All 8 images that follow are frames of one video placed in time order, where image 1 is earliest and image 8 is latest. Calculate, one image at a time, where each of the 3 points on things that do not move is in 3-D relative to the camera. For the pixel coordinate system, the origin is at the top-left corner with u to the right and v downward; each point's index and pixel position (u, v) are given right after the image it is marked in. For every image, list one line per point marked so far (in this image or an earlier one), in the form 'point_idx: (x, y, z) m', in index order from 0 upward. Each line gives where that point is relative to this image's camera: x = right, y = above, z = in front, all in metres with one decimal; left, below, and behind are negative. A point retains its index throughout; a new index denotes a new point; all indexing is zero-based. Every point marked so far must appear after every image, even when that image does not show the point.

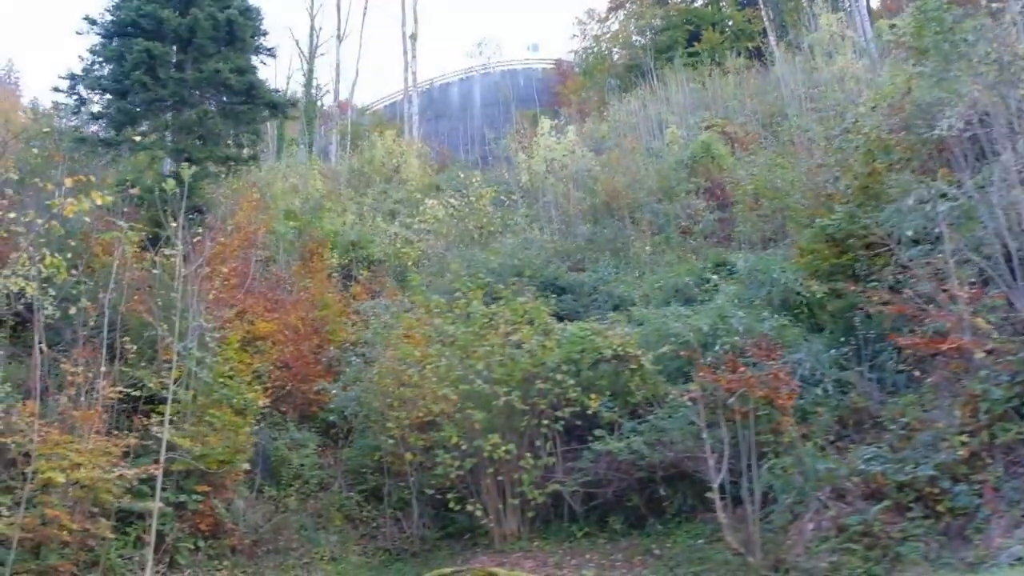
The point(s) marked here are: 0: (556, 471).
0: (+0.5, -2.0, +11.7) m
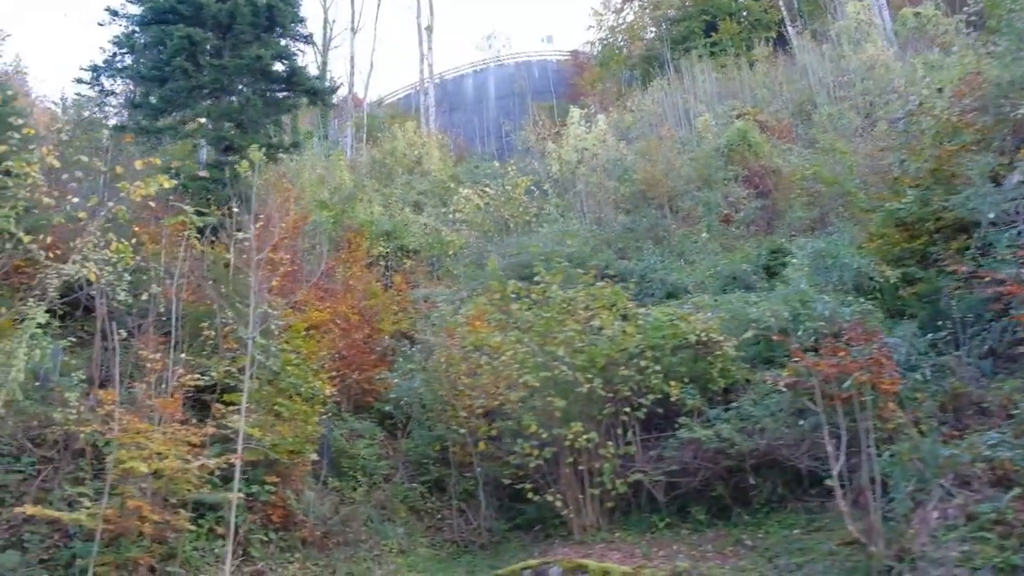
0: (+1.3, -1.8, +11.4) m
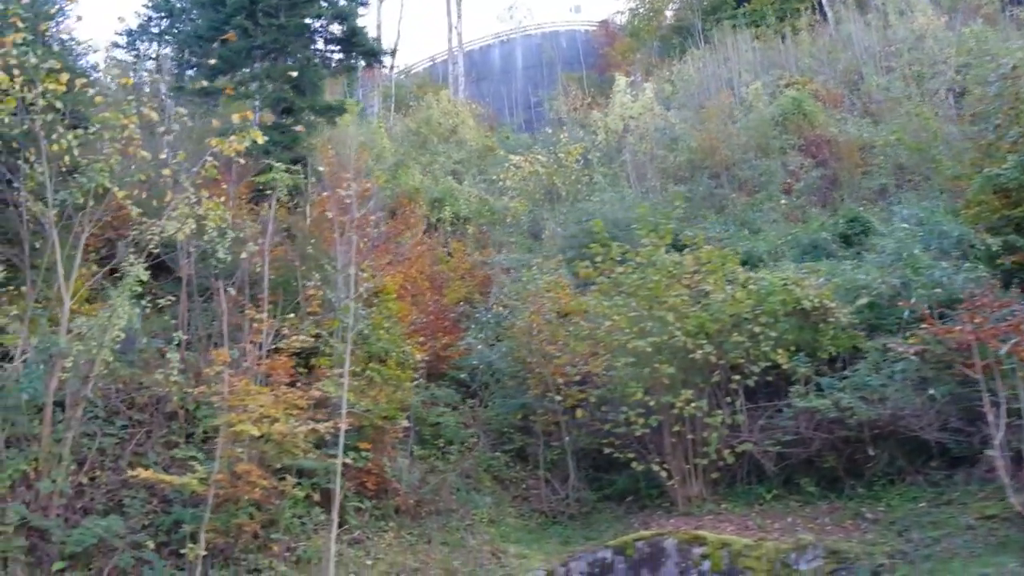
0: (+2.3, -1.4, +11.0) m
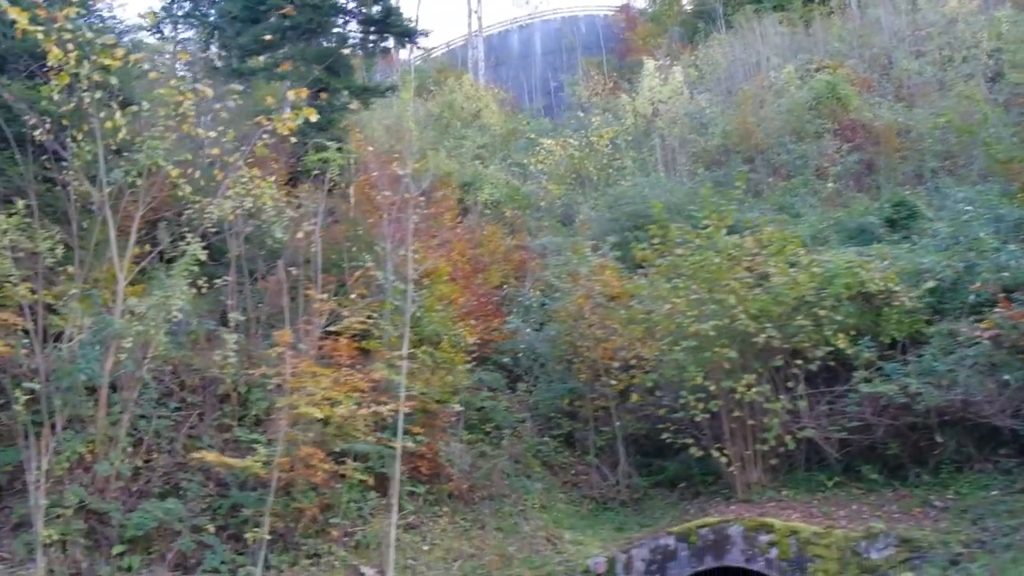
0: (+2.9, -1.3, +10.8) m
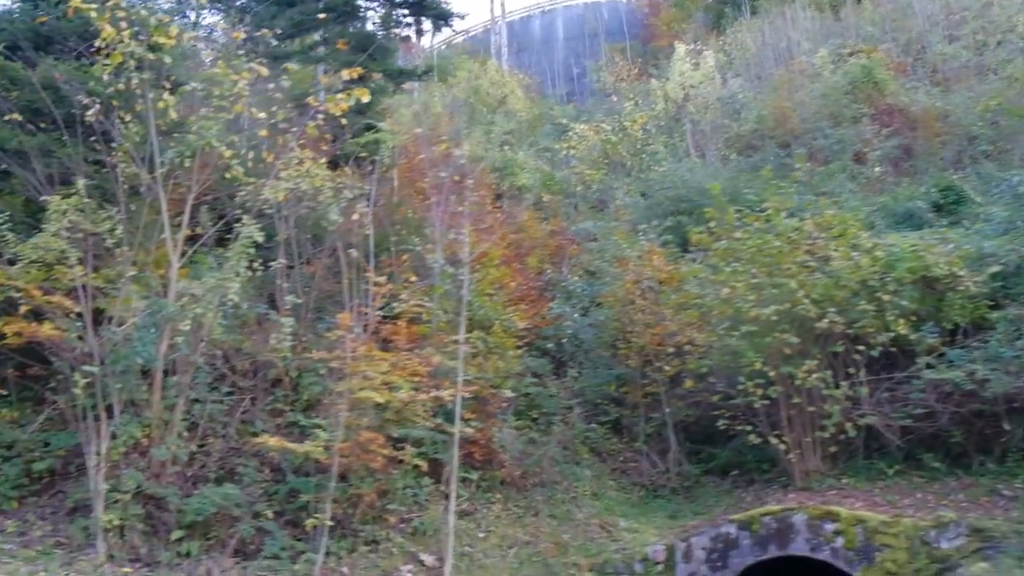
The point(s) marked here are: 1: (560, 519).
0: (+3.4, -1.1, +10.6) m
1: (+0.5, -2.3, +10.9) m
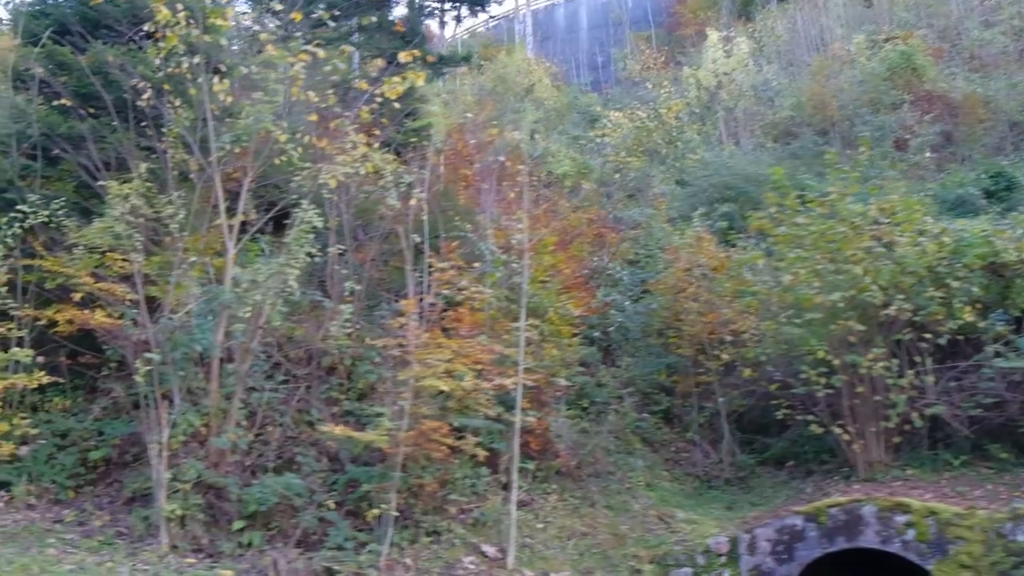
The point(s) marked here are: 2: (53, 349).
0: (+3.9, -1.0, +10.3) m
1: (+1.0, -2.2, +10.8) m
2: (-4.2, -0.5, +10.2) m
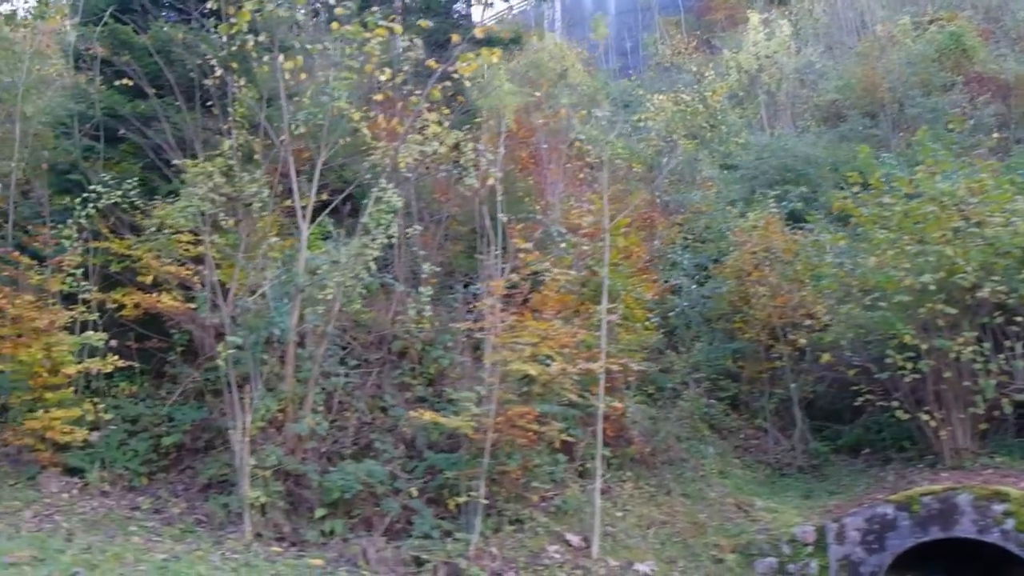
0: (+4.6, -0.8, +10.0) m
1: (+1.7, -2.0, +10.5) m
2: (-3.5, -0.4, +10.0) m
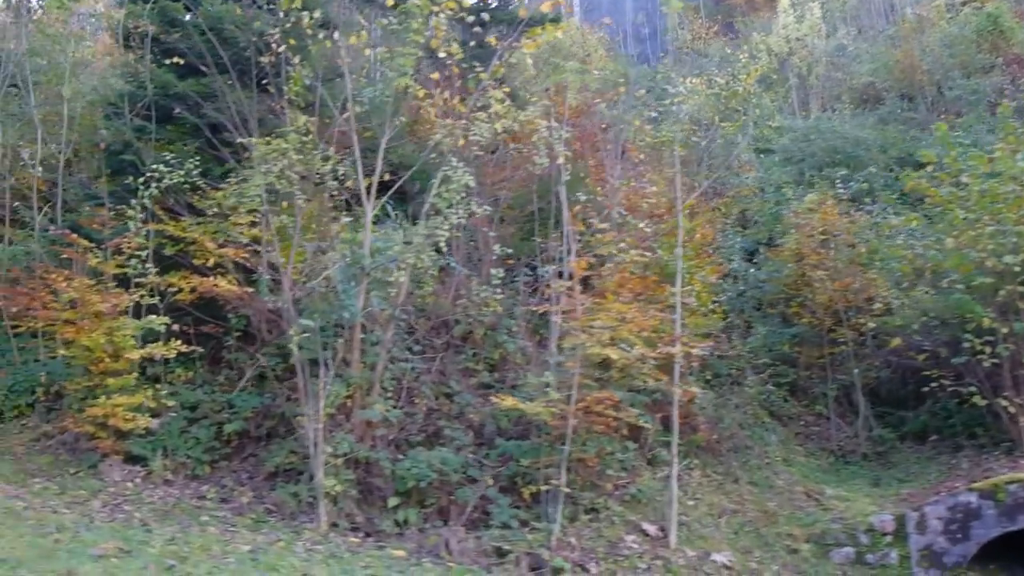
0: (+5.2, -0.7, +9.7) m
1: (+2.3, -1.8, +10.2) m
2: (-3.0, -0.2, +9.7) m
